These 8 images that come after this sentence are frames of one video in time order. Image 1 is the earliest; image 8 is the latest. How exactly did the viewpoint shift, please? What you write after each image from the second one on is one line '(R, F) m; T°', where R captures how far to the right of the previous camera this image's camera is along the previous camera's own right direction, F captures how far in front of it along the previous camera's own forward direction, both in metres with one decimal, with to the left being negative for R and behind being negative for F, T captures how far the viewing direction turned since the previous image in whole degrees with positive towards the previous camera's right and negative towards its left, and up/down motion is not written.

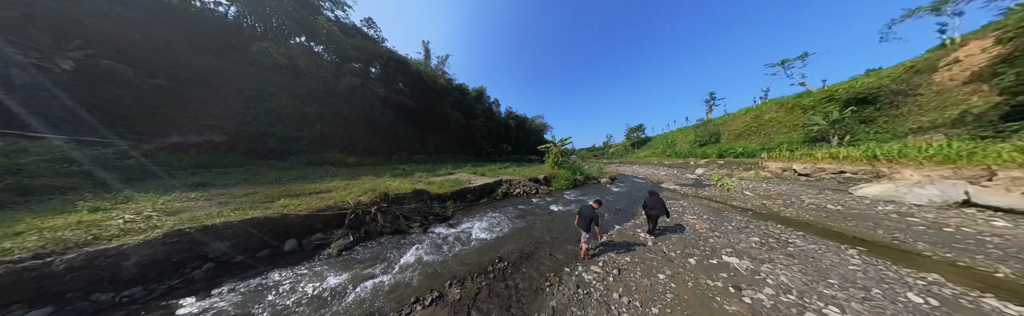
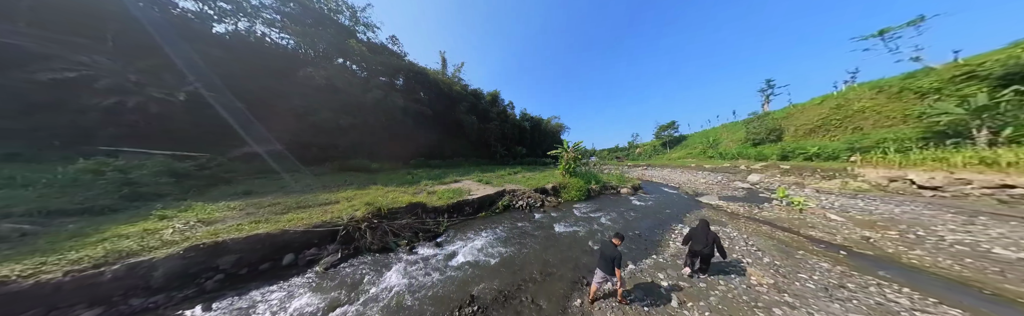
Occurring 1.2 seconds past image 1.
(+0.7, +0.5) m; -7°
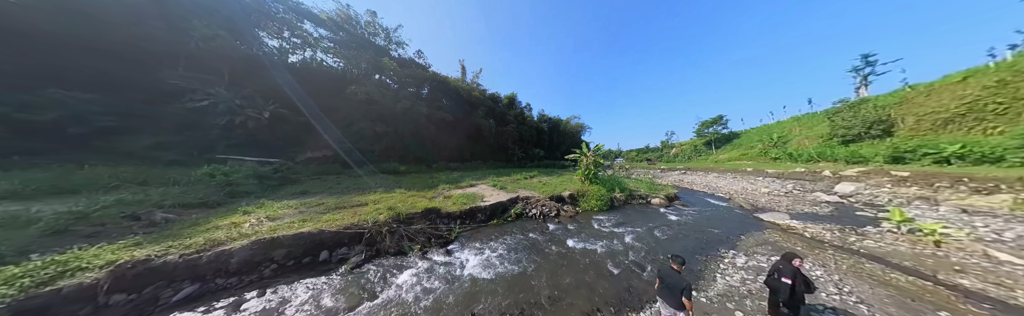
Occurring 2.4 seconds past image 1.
(+0.3, +0.2) m; -8°
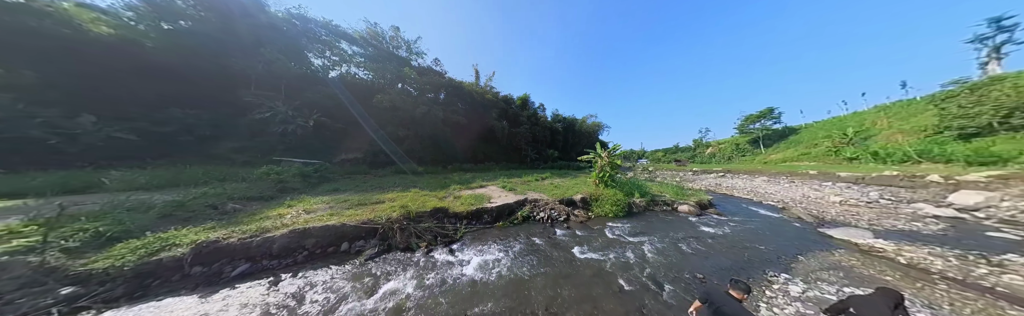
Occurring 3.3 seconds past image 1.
(+0.4, +0.1) m; -6°
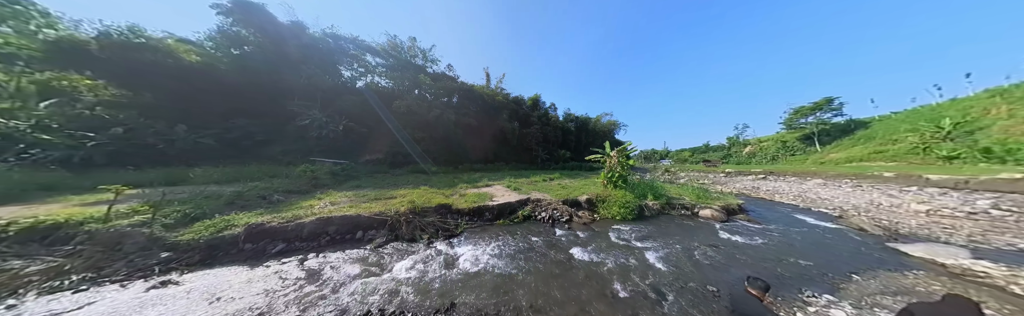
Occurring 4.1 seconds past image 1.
(+0.5, 0.0) m; -6°
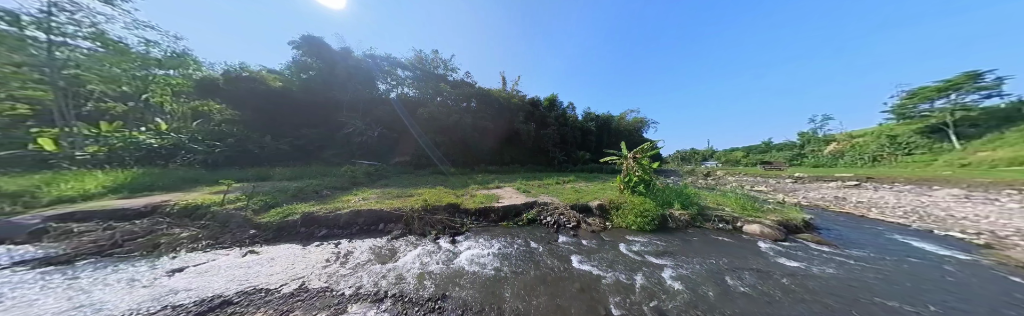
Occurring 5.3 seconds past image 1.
(+0.7, 0.0) m; -8°
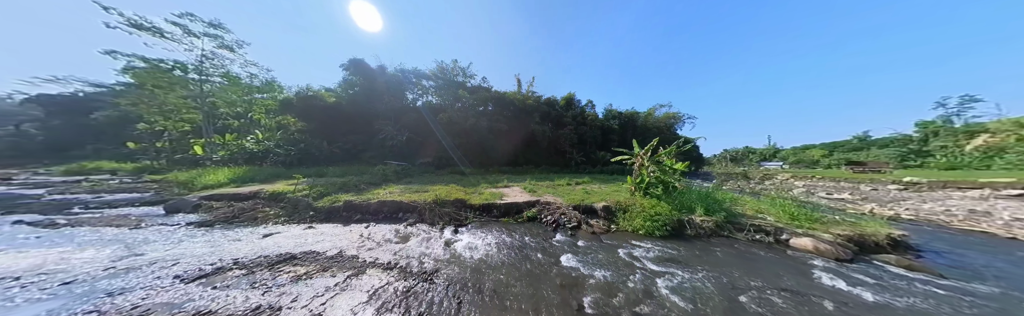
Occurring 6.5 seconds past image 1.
(+0.8, -0.1) m; -8°
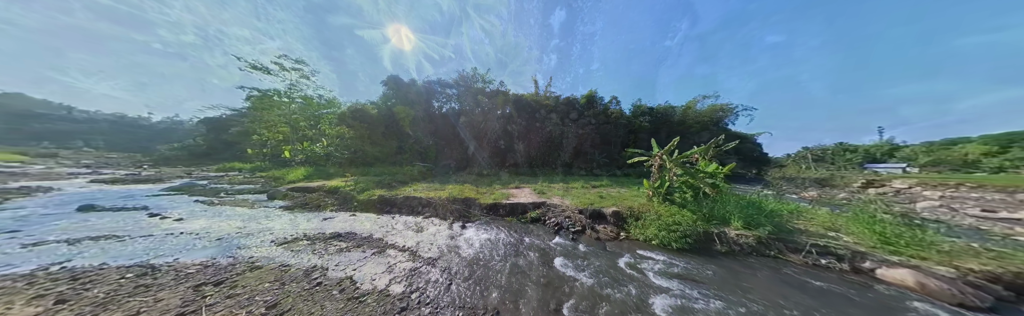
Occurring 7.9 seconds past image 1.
(+0.8, 0.0) m; -9°
